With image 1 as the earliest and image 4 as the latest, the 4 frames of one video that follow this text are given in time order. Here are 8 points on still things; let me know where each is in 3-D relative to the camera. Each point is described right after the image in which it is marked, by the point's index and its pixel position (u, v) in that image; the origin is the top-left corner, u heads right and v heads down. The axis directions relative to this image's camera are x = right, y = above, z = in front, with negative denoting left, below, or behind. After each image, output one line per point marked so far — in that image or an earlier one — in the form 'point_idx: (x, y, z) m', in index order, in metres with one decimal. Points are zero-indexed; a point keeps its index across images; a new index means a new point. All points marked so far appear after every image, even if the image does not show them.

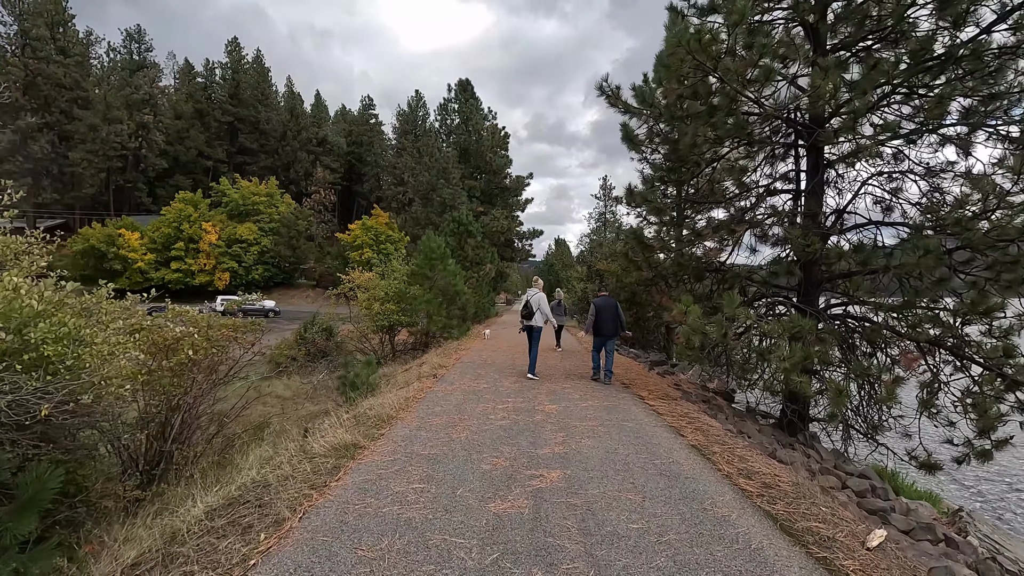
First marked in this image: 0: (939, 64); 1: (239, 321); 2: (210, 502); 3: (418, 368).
0: (+5.2, +2.7, +5.9) m
1: (-3.0, -0.4, +5.3) m
2: (-1.9, -1.3, +3.0) m
3: (-1.6, -1.4, +8.1) m
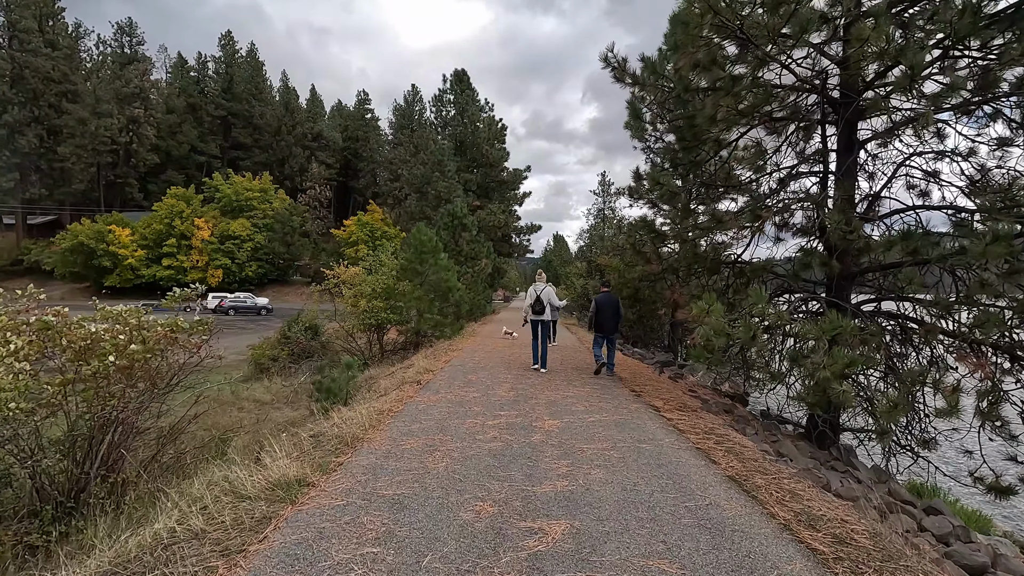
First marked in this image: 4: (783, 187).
0: (+5.1, +2.8, +5.1) m
1: (-3.1, -0.3, +4.5) m
2: (-1.9, -1.3, +2.2) m
3: (-1.7, -1.3, +7.4) m
4: (+3.7, +1.4, +6.7) m
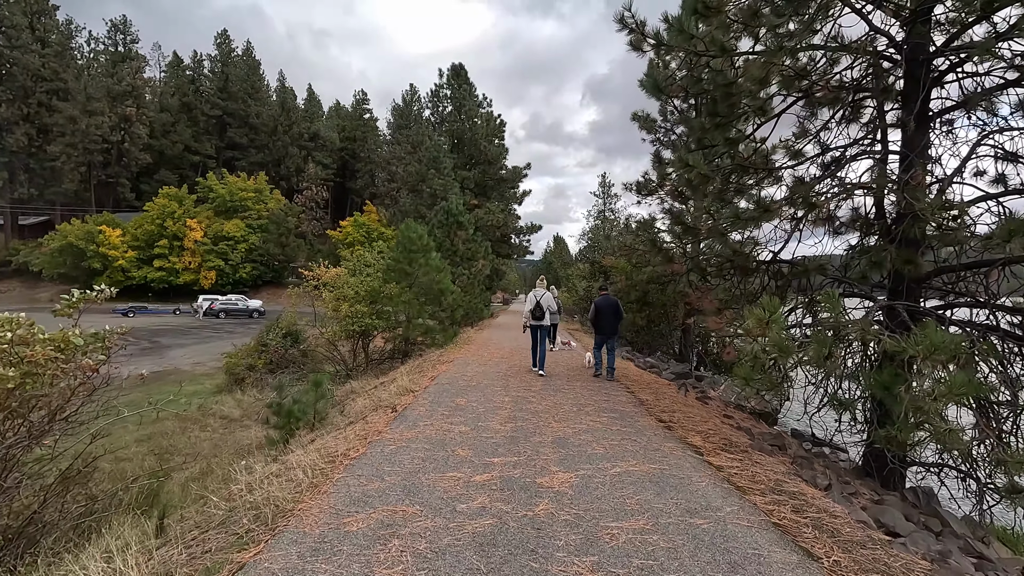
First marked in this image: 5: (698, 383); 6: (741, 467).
0: (+5.1, +2.8, +4.0) m
1: (-3.1, -0.3, +3.4) m
2: (-2.0, -1.3, +1.1) m
3: (-1.7, -1.3, +6.2) m
4: (+3.7, +1.4, +5.6) m
5: (+3.3, -1.7, +8.7) m
6: (+1.6, -1.3, +3.4) m
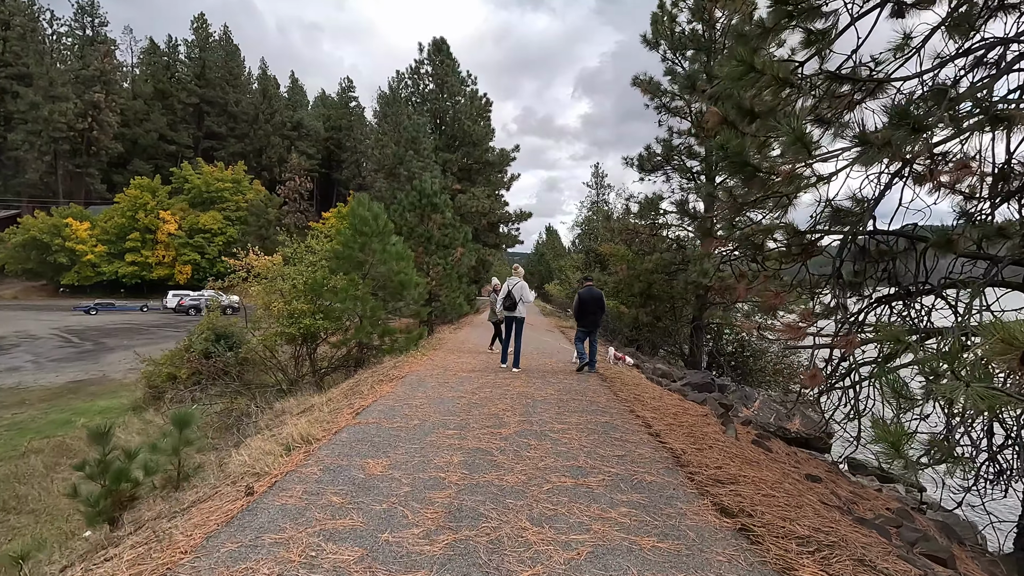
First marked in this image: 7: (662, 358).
0: (+4.8, +2.9, +2.0) m
1: (-3.4, -0.3, +1.4) m
2: (-2.2, -1.3, -0.9) m
3: (-2.0, -1.2, +4.2) m
4: (+3.4, +1.5, +3.6) m
5: (+3.0, -1.6, +6.8) m
6: (+1.3, -1.2, +1.4) m
7: (+4.2, -1.9, +13.5) m
